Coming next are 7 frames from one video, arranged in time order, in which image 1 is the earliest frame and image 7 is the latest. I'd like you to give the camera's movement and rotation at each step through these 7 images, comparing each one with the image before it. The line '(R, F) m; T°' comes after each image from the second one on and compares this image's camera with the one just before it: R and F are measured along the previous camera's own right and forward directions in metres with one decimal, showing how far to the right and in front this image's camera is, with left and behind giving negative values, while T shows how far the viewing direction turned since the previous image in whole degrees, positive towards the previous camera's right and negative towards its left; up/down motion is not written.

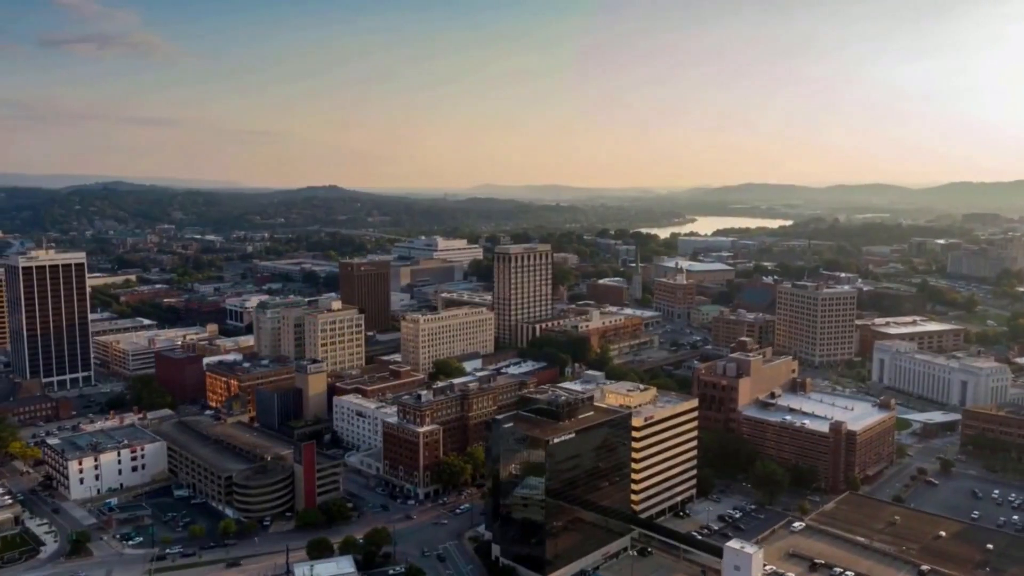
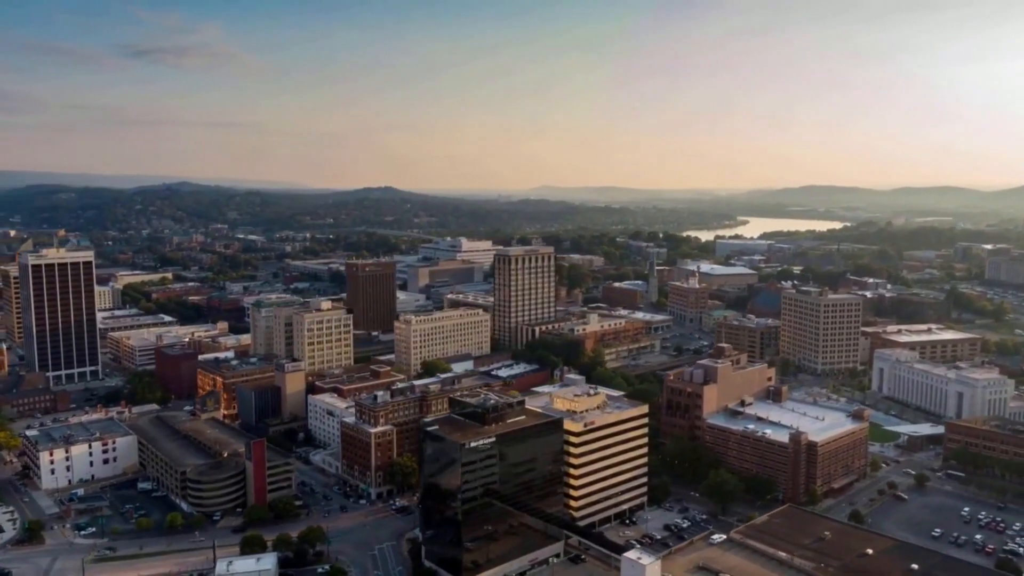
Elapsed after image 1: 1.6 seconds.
(+4.9, +0.3) m; -4°
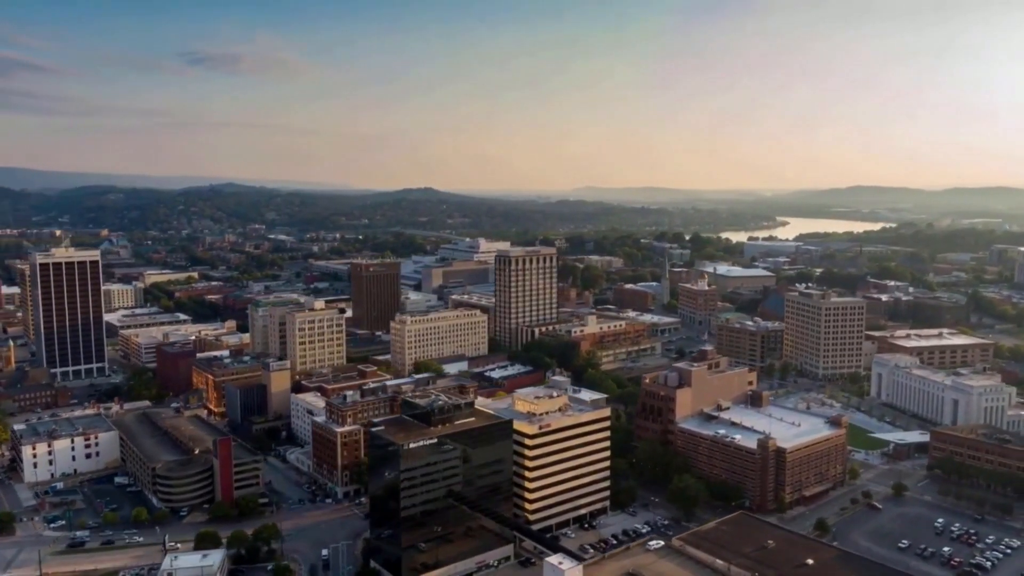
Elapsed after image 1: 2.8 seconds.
(+3.6, +0.2) m; -3°
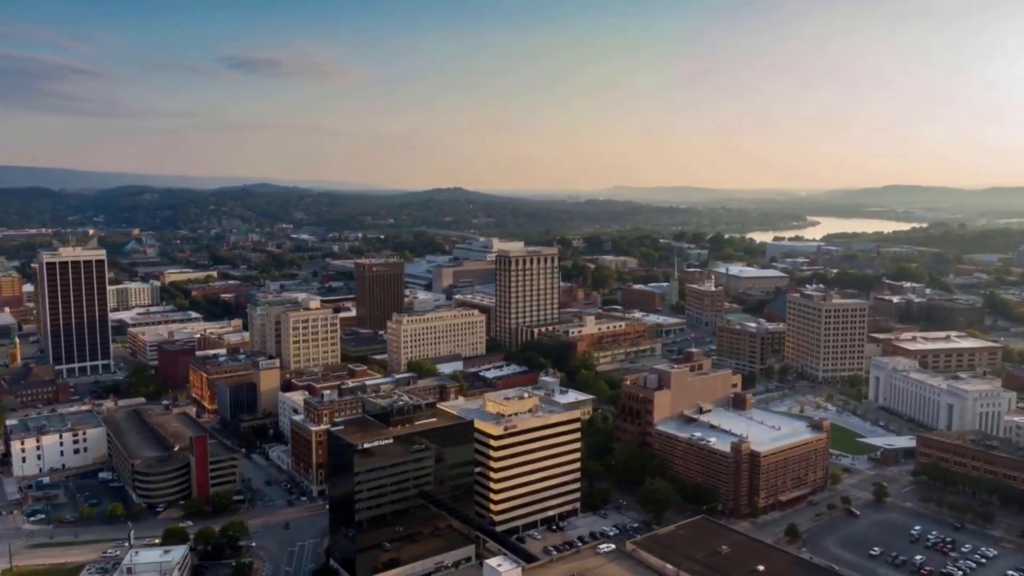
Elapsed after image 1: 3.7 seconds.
(+2.7, +0.1) m; -2°
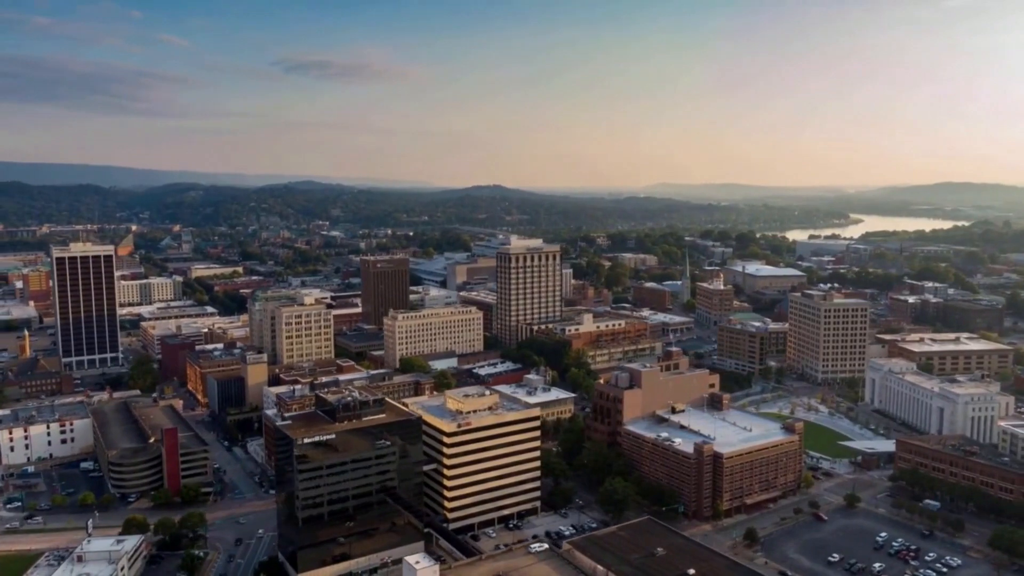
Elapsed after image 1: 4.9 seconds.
(+3.6, +0.2) m; -3°
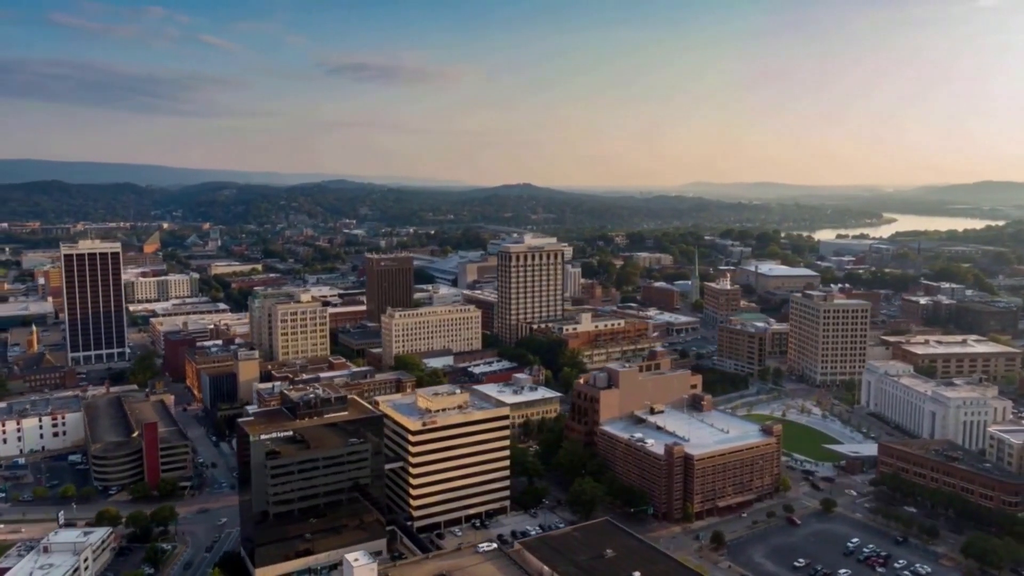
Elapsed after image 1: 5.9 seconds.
(+2.8, +0.2) m; -2°
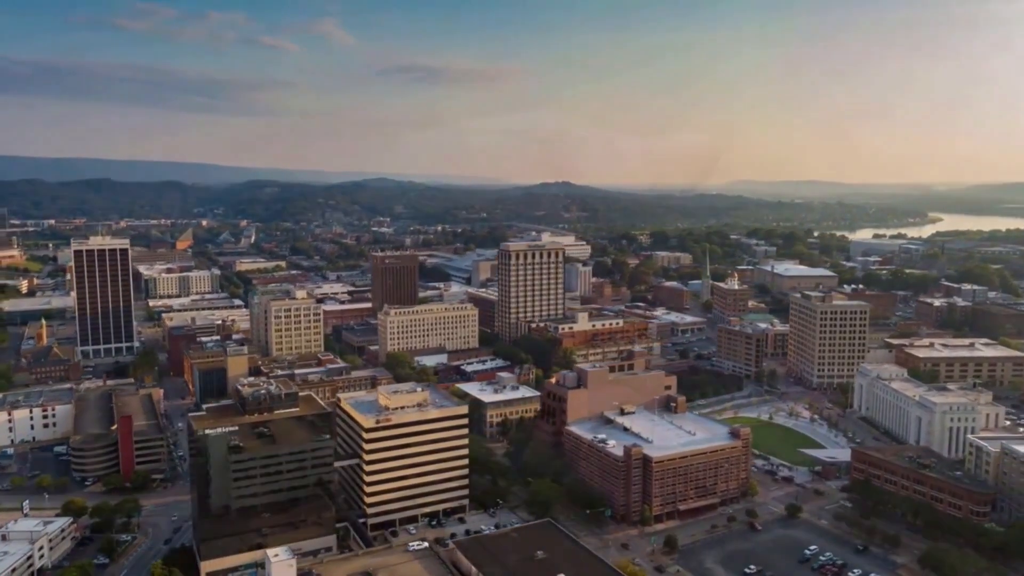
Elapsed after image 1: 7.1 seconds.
(+3.6, +0.3) m; -3°
